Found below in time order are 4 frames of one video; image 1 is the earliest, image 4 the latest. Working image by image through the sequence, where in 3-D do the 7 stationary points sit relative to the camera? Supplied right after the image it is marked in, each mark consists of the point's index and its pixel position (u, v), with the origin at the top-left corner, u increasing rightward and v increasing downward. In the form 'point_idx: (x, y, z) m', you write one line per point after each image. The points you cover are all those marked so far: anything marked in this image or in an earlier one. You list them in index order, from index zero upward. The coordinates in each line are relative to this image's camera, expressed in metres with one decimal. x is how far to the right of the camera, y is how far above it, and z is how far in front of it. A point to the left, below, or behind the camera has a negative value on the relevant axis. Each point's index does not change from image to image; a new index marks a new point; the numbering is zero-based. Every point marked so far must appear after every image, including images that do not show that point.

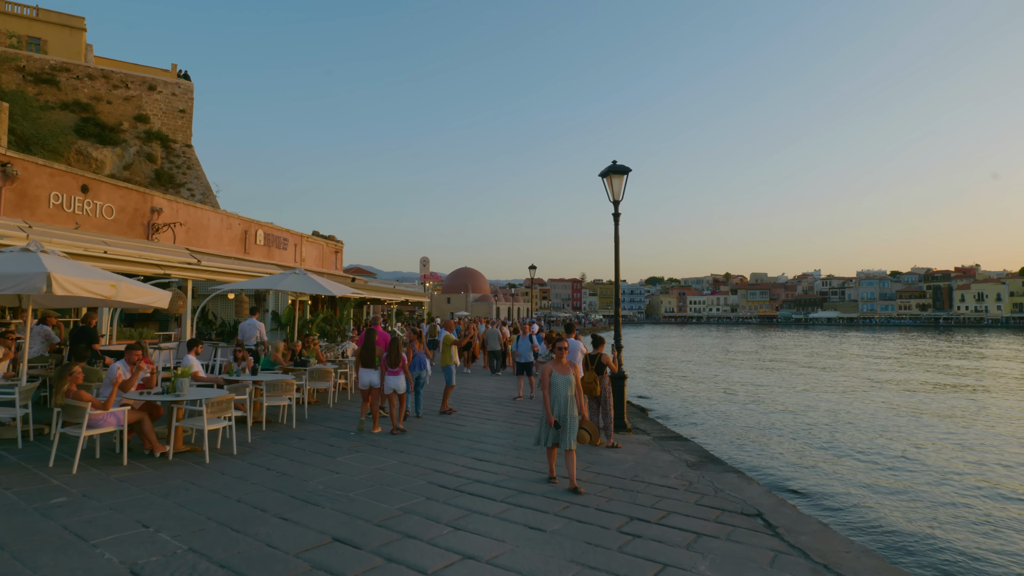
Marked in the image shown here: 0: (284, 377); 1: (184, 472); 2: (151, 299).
0: (-3.1, -1.2, +8.2) m
1: (-3.2, -1.8, +5.8) m
2: (-4.8, -0.1, +7.8) m
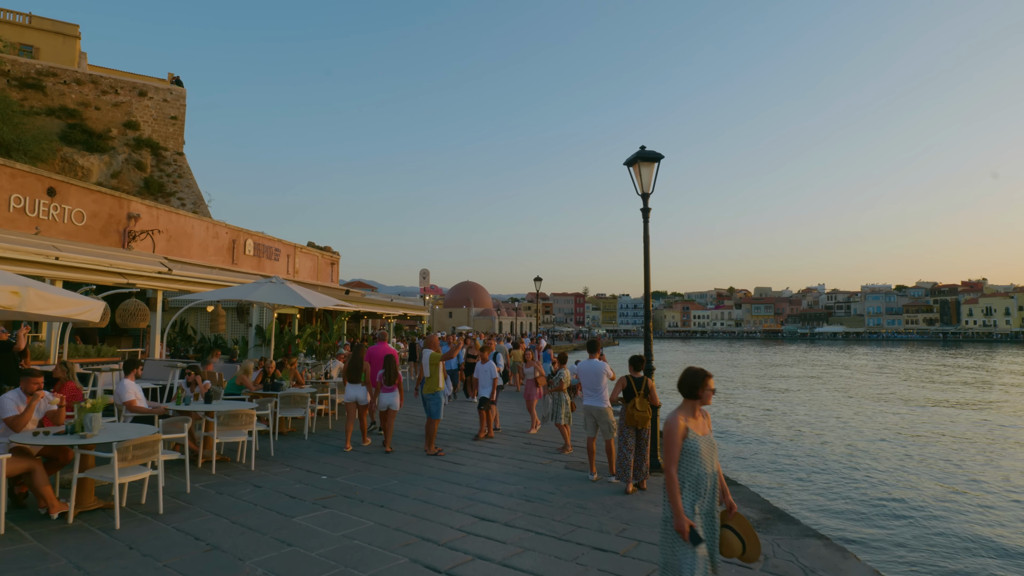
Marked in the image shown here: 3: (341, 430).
0: (-3.0, -1.3, +6.7) m
1: (-3.1, -1.8, +4.2) m
2: (-4.6, -0.2, +6.3) m
3: (-2.7, -2.2, +9.4) m
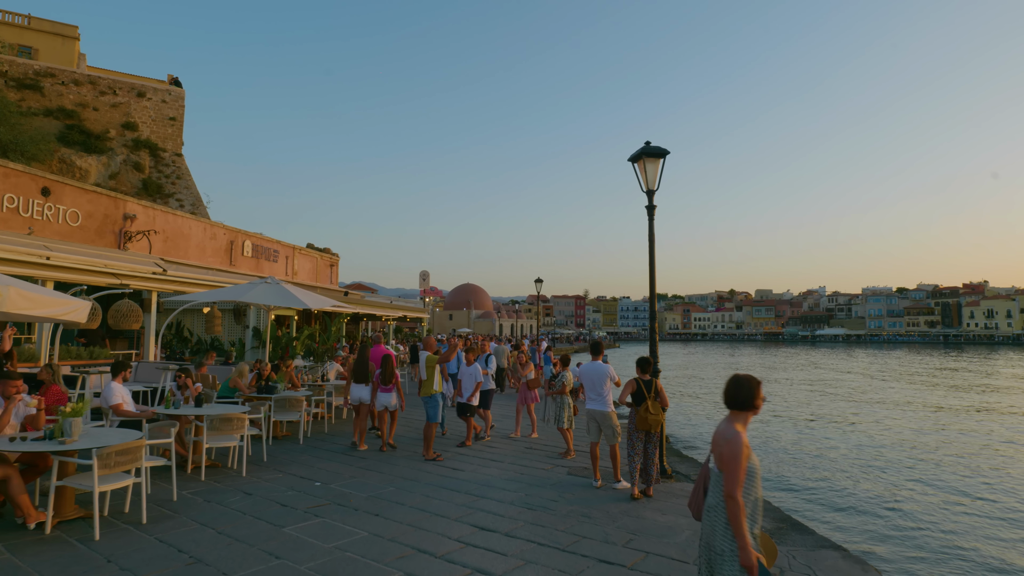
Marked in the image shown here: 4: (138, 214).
0: (-3.0, -1.3, +6.5) m
1: (-3.1, -1.8, +4.0) m
2: (-4.6, -0.2, +6.1) m
3: (-2.7, -2.2, +9.2) m
4: (-11.4, +2.3, +18.2) m
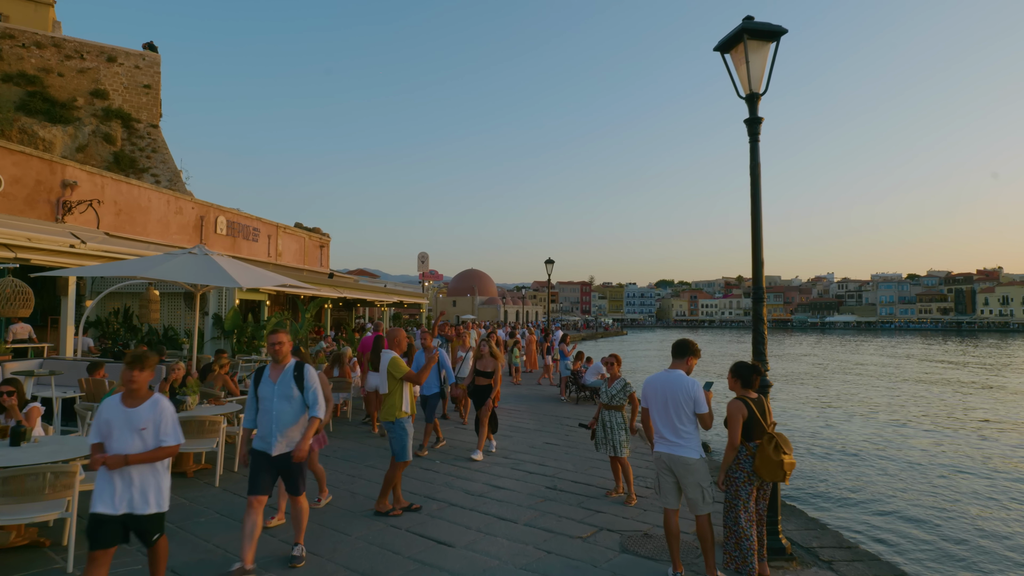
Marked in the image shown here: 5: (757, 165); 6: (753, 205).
0: (-2.9, -1.1, +3.8) m
1: (-2.9, -1.6, +1.3) m
2: (-4.5, 0.0, +3.4) m
3: (-2.5, -1.9, +6.5) m
4: (-11.2, +2.8, +15.5) m
5: (+1.9, +1.0, +4.6) m
6: (+1.8, +0.6, +4.6) m
